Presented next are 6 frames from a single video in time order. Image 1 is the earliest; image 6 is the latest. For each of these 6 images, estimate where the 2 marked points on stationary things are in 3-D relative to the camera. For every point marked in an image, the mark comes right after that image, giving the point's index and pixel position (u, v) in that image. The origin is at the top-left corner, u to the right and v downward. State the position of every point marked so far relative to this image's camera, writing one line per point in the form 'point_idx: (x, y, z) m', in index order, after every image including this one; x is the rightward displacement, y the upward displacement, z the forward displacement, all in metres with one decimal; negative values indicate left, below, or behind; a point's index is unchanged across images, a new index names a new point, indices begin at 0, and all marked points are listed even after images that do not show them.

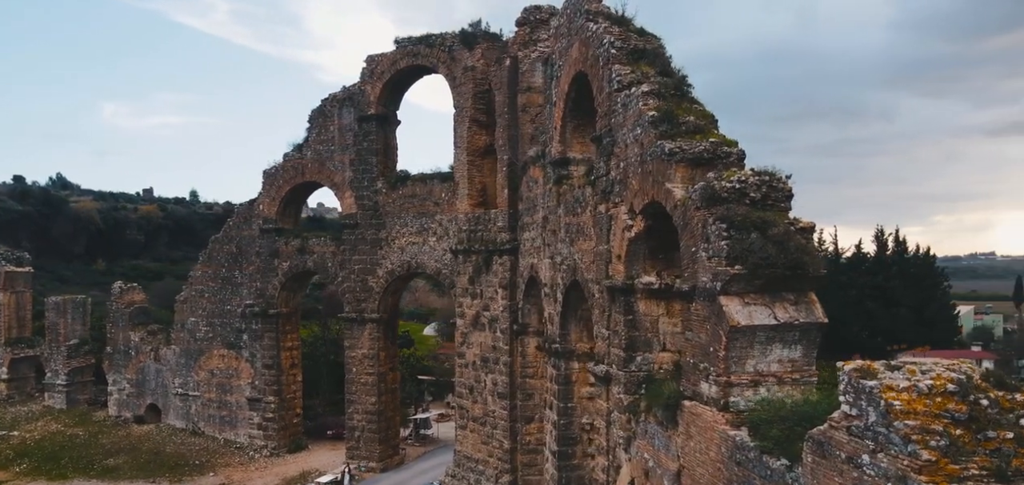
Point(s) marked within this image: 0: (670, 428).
0: (+1.5, -1.7, +7.6) m
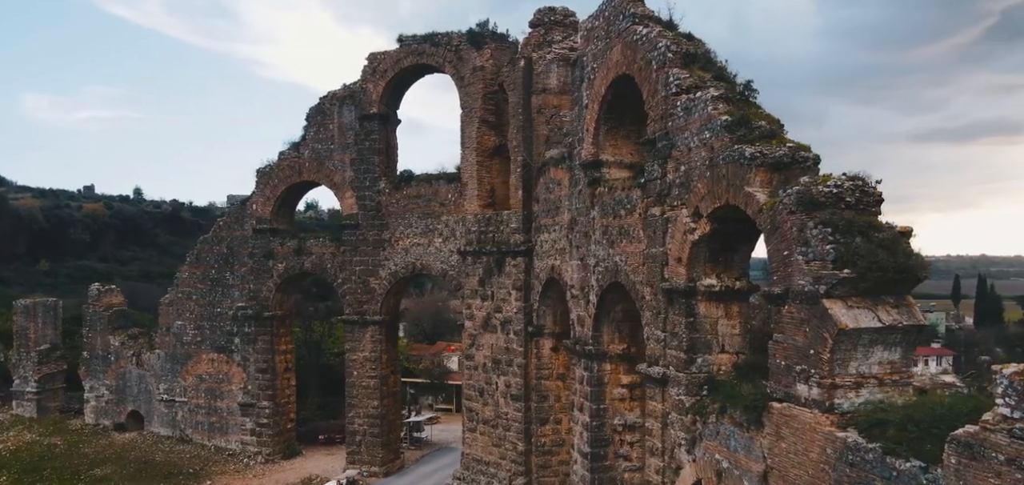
0: (+2.3, -1.8, +7.7) m
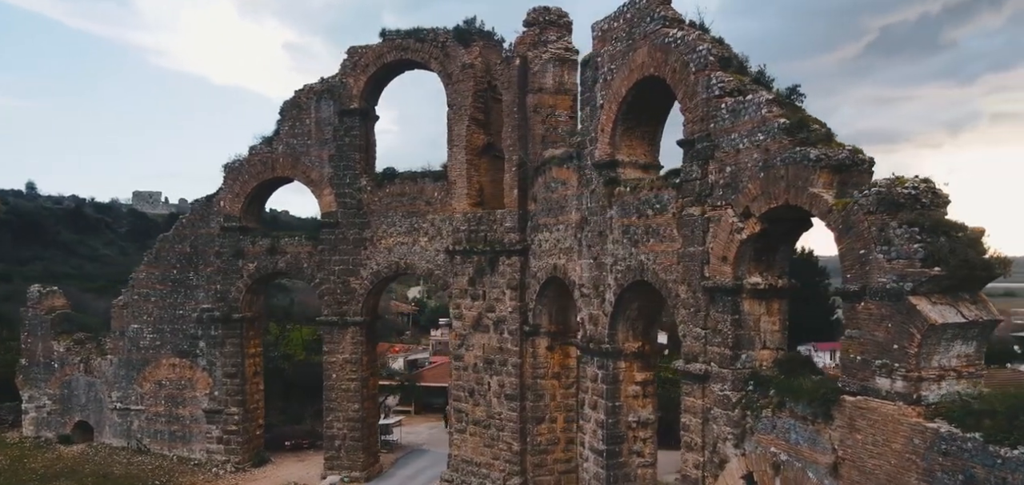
0: (+3.0, -1.8, +7.9) m
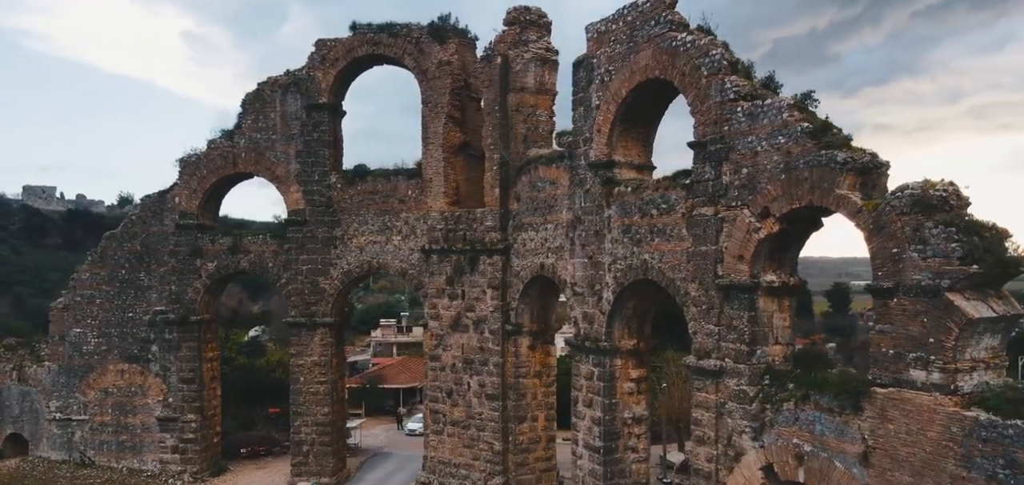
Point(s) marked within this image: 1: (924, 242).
0: (+3.4, -1.8, +8.3) m
1: (+3.8, 0.0, +7.5) m
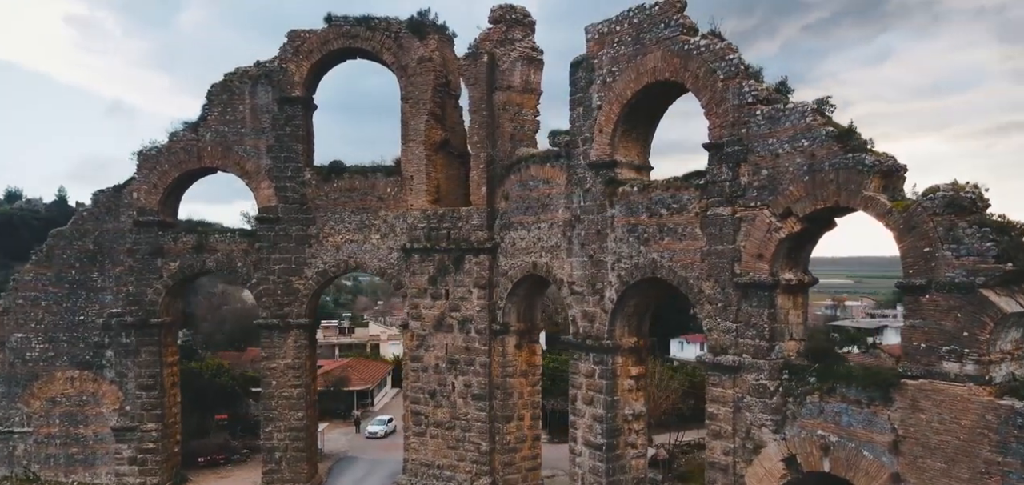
0: (+3.9, -1.7, +8.7) m
1: (+4.4, 0.0, +8.0) m
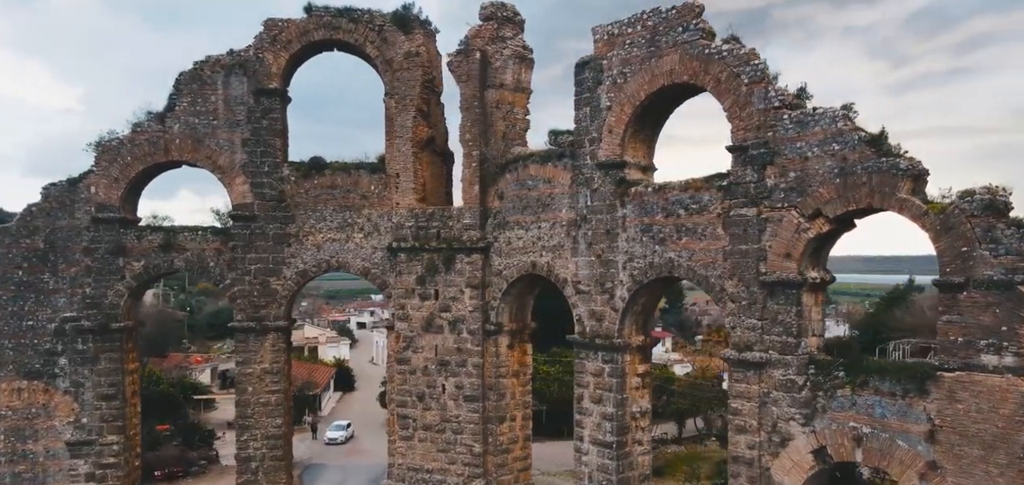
0: (+4.5, -1.7, +9.2) m
1: (+5.1, 0.0, +8.5) m
